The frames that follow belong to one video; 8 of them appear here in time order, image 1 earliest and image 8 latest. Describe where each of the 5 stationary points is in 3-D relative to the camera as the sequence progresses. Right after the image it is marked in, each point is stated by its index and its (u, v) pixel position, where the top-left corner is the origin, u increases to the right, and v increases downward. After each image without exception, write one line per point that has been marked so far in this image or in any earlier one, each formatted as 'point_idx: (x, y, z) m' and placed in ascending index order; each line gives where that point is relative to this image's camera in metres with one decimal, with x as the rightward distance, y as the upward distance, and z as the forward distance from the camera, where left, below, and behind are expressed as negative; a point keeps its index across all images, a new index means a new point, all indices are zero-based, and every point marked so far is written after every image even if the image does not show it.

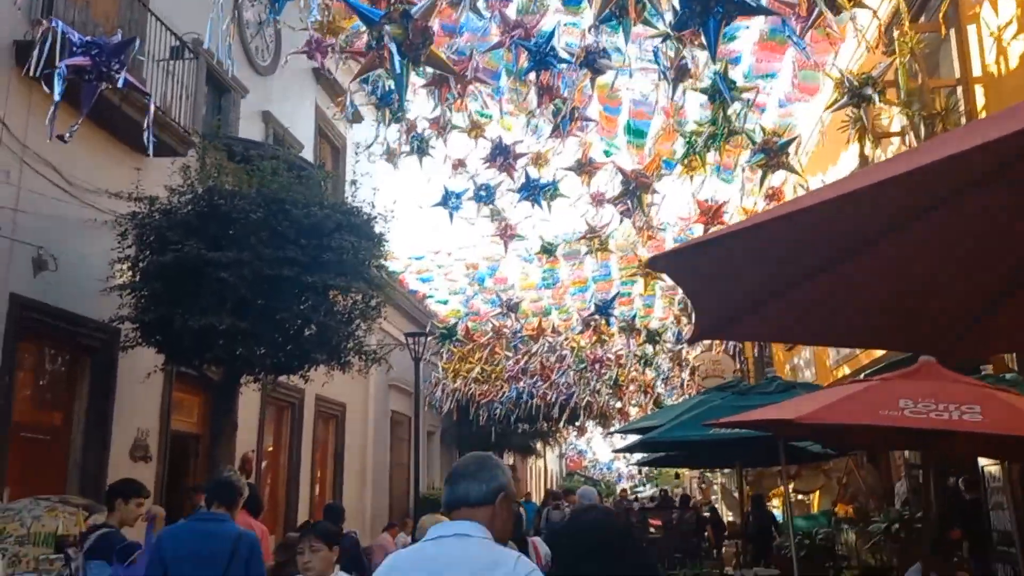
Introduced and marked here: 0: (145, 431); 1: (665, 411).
0: (-4.0, -1.6, +9.9) m
1: (+1.6, -1.2, +8.5) m
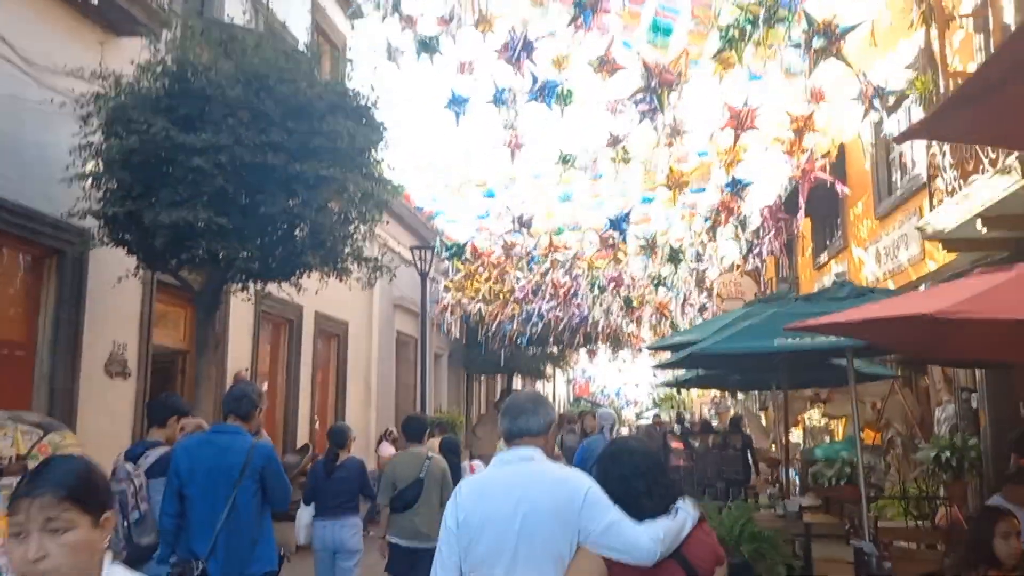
0: (-3.9, -0.6, +9.0) m
1: (+1.7, -0.3, +7.5) m
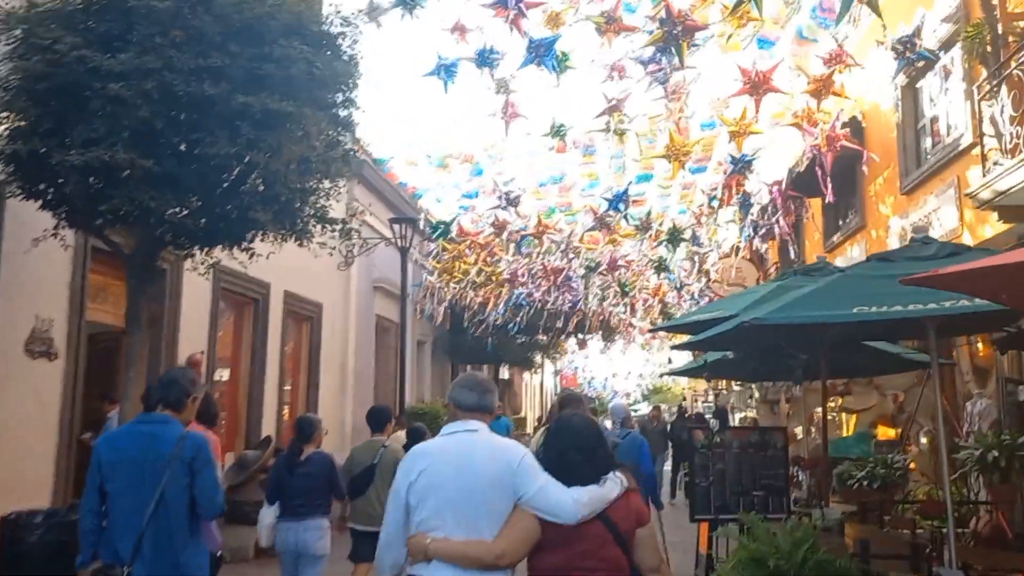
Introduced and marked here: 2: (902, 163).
0: (-4.0, -0.3, +7.7) m
1: (+1.7, -0.1, +6.3) m
2: (+4.9, +1.6, +11.4) m
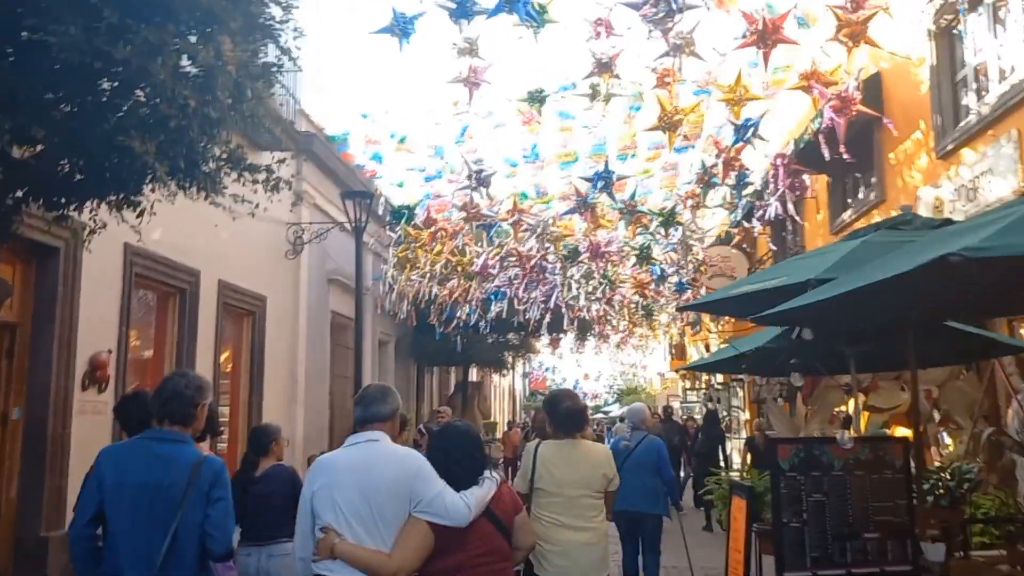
0: (-4.1, -0.1, +5.8) m
1: (+1.6, +0.2, +4.6) m
2: (+4.6, +1.8, +9.9) m
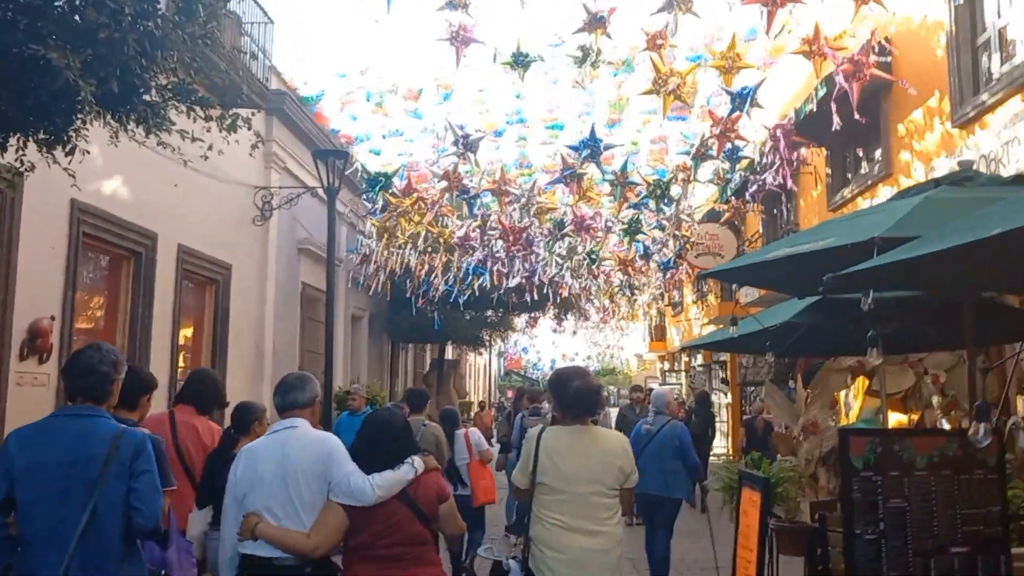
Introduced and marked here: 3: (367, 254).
0: (-4.1, +0.2, +4.9) m
1: (+1.6, +0.3, +3.9) m
2: (+4.5, +2.0, +9.2) m
3: (-2.8, +0.7, +17.6) m
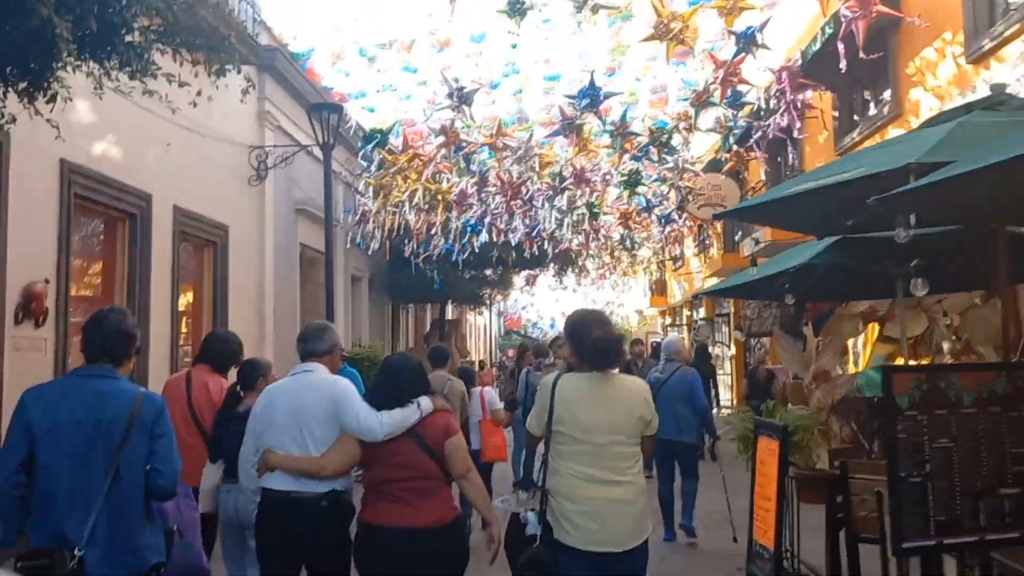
0: (-4.1, +0.3, +4.7) m
1: (+1.6, +0.6, +3.7) m
2: (+4.5, +2.6, +9.0) m
3: (-2.8, +1.4, +17.4) m
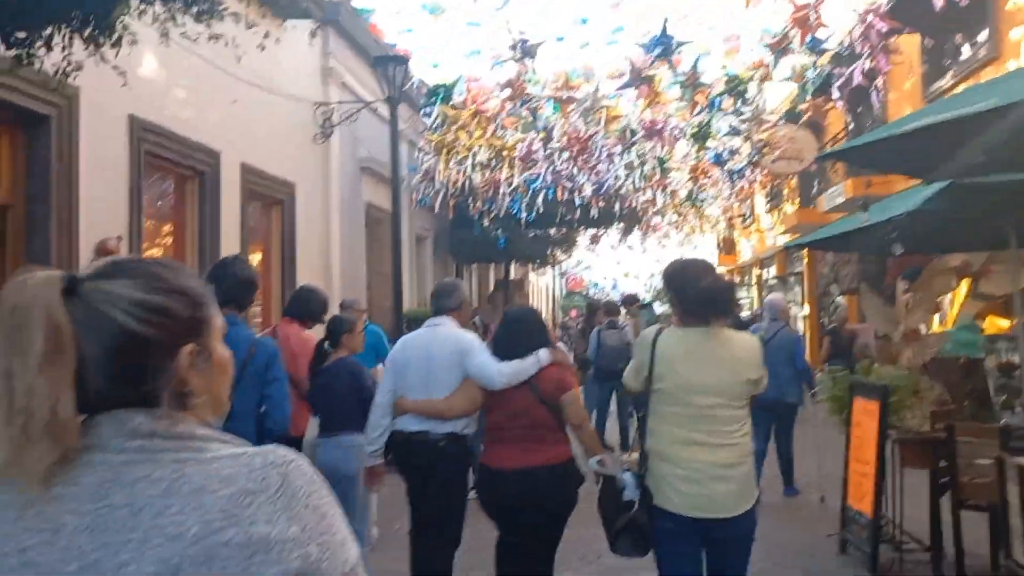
0: (-3.7, +0.6, +4.7) m
1: (+2.0, +0.8, +3.3) m
2: (+5.2, +3.0, +8.3) m
3: (-1.6, +2.2, +17.2) m
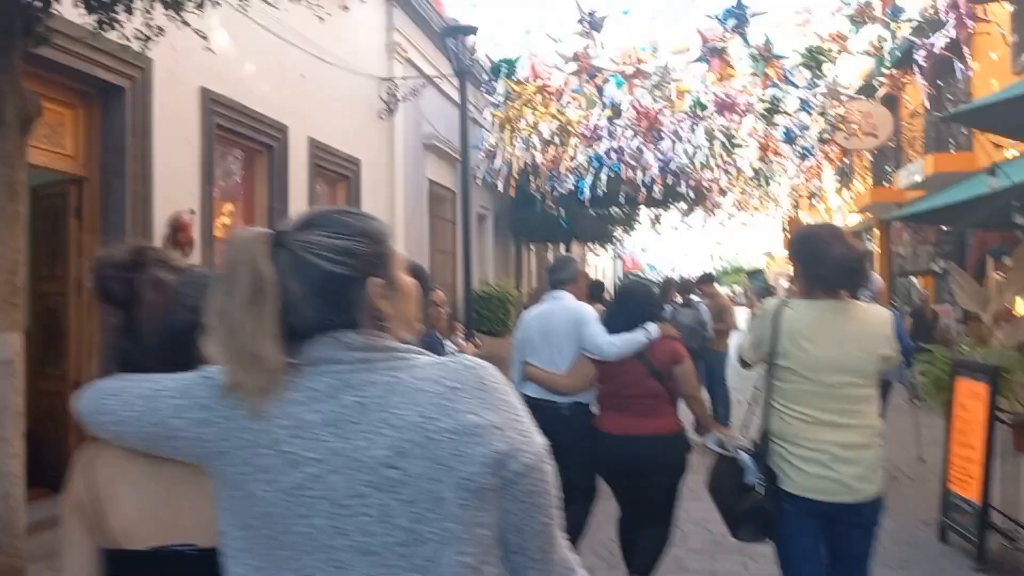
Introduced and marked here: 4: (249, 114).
0: (-3.2, +0.7, +4.7) m
1: (+2.3, +0.9, +3.0) m
2: (+5.8, +3.2, +7.7) m
3: (-0.4, +2.6, +17.0) m
4: (-2.5, +1.6, +8.5) m
